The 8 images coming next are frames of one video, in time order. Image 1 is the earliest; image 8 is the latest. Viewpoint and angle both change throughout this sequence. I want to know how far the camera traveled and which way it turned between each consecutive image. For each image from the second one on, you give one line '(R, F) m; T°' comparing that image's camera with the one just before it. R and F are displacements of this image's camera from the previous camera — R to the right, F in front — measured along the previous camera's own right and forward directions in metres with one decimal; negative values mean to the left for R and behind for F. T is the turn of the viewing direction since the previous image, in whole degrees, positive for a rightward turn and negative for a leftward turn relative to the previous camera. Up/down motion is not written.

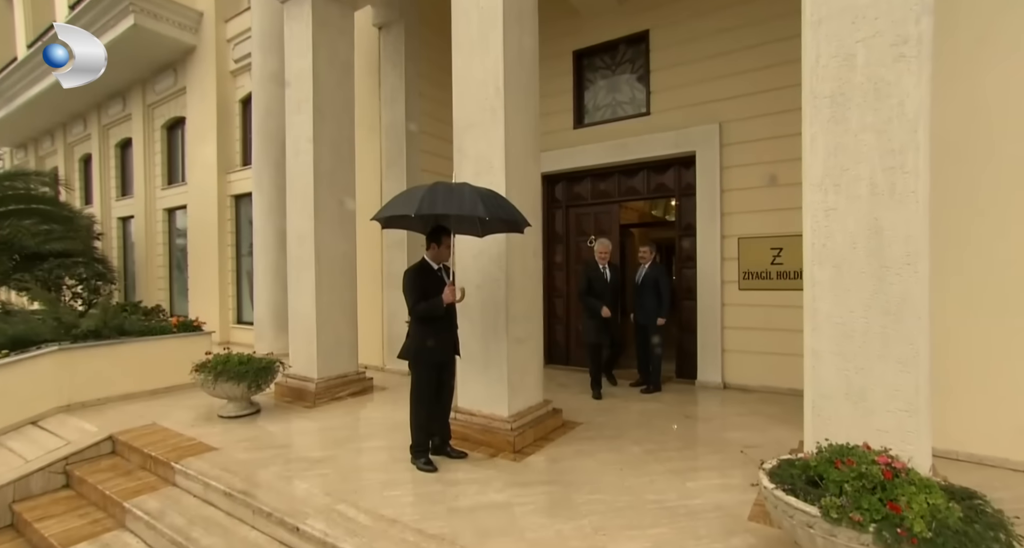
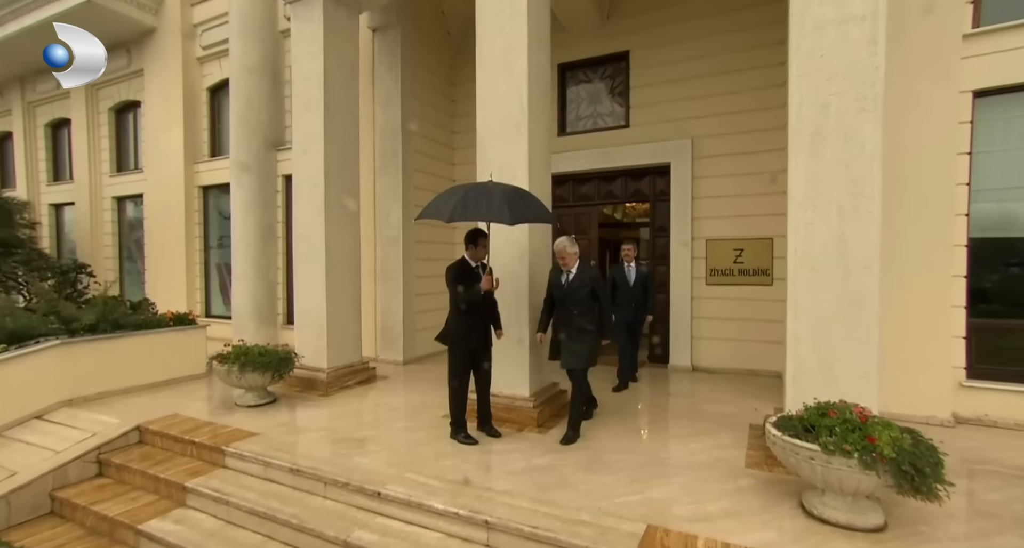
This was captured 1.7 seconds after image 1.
(-0.8, -0.5) m; +8°
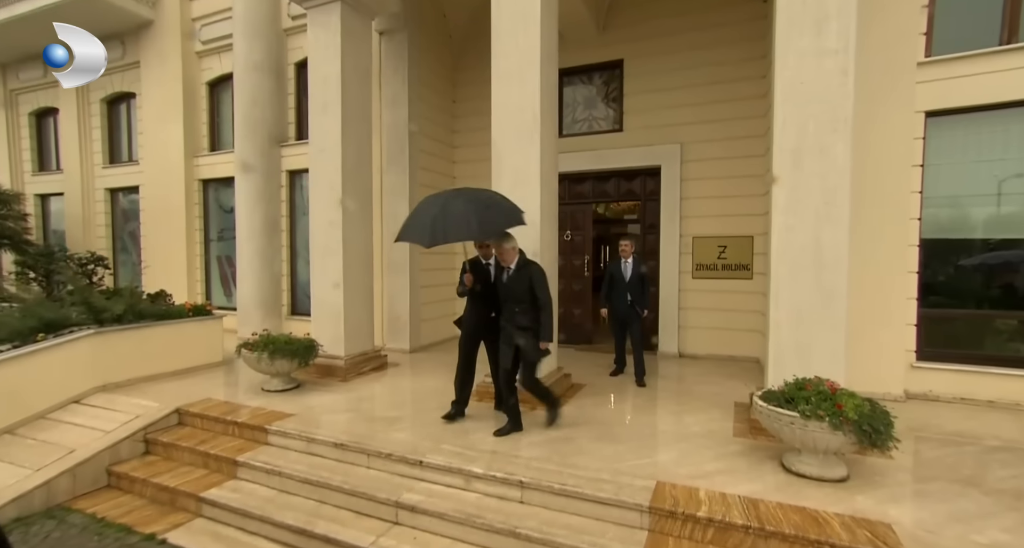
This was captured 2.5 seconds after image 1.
(-0.4, -0.5) m; +3°
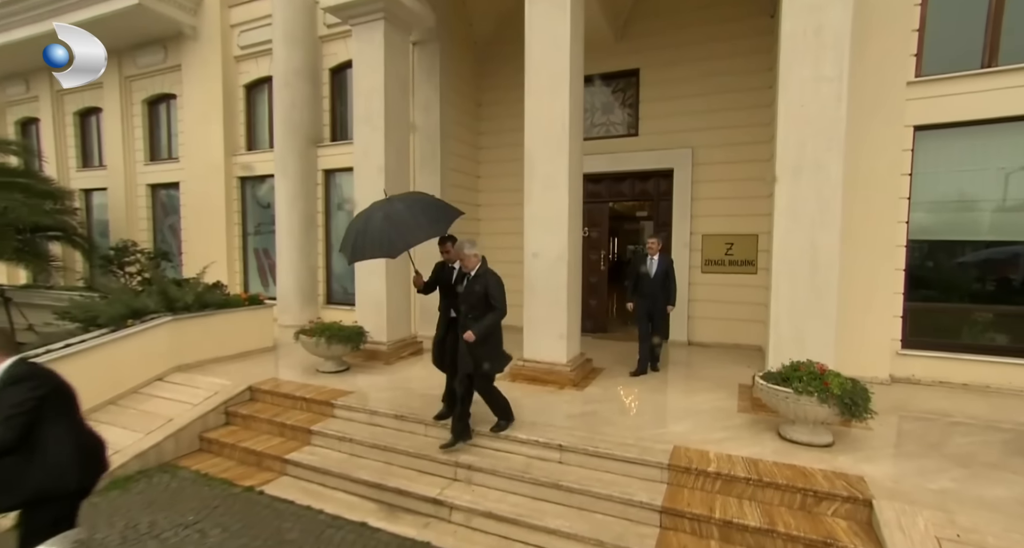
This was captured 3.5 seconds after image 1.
(-0.3, -0.6) m; -1°
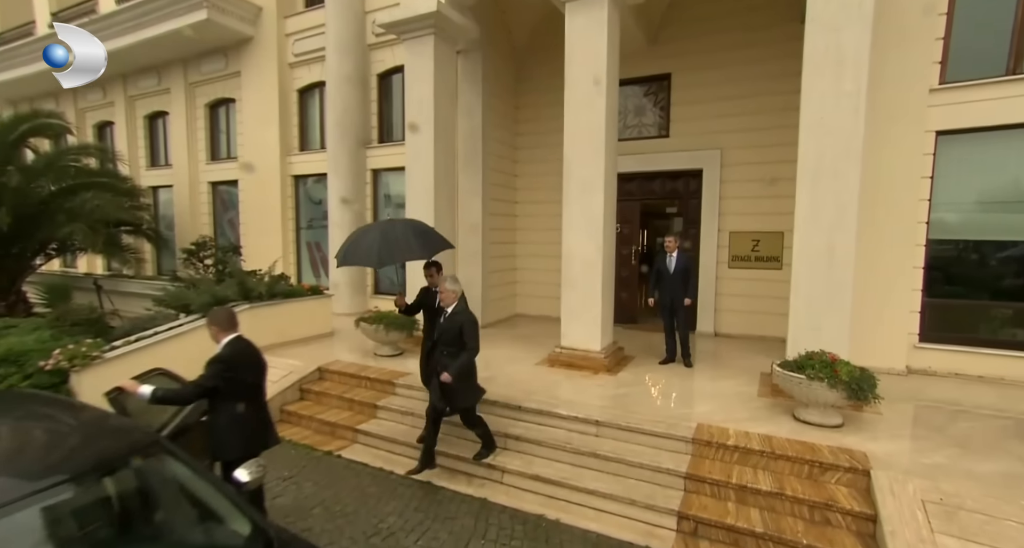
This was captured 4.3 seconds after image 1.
(-0.2, -0.6) m; -3°
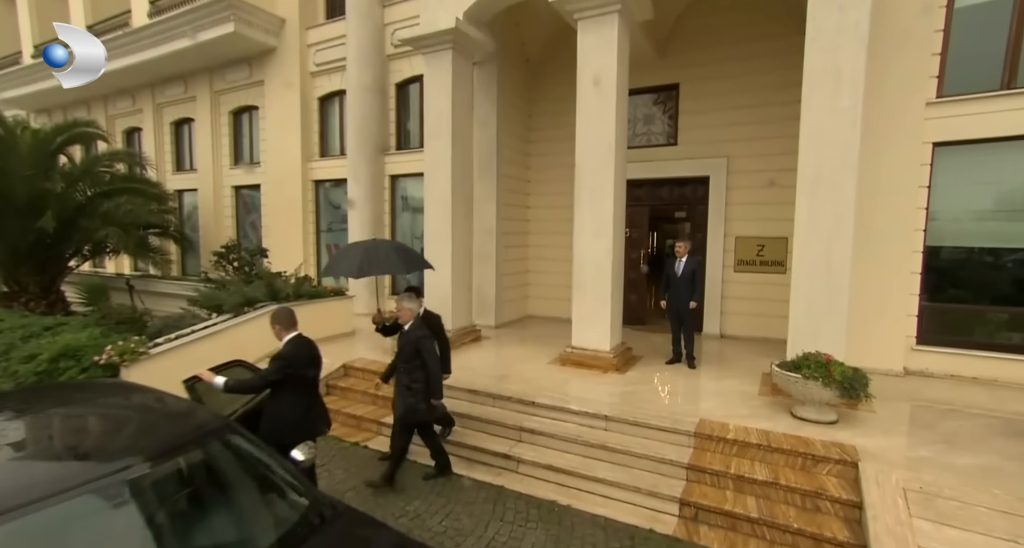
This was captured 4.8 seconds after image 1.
(-0.1, -0.3) m; -1°
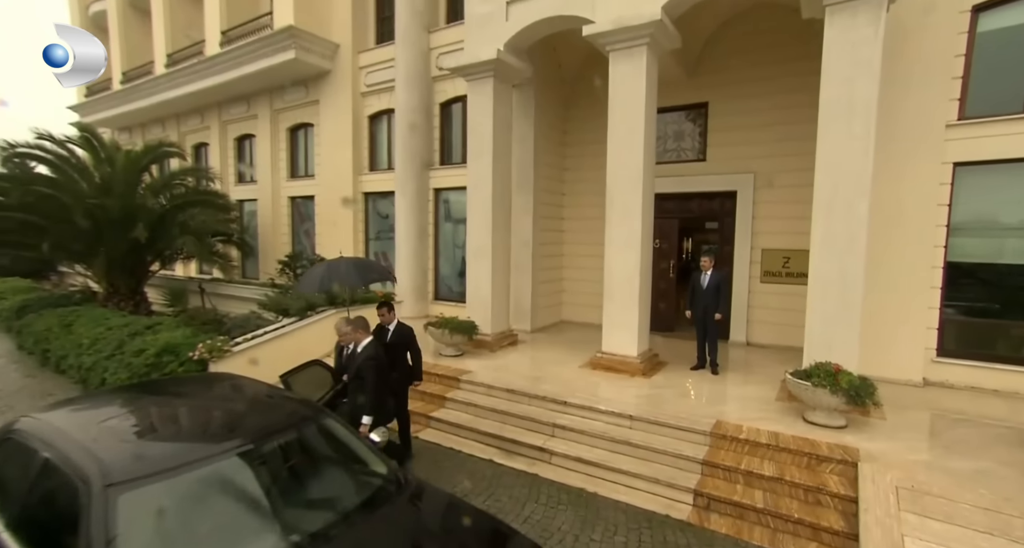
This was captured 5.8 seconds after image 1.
(0.0, -0.6) m; -4°
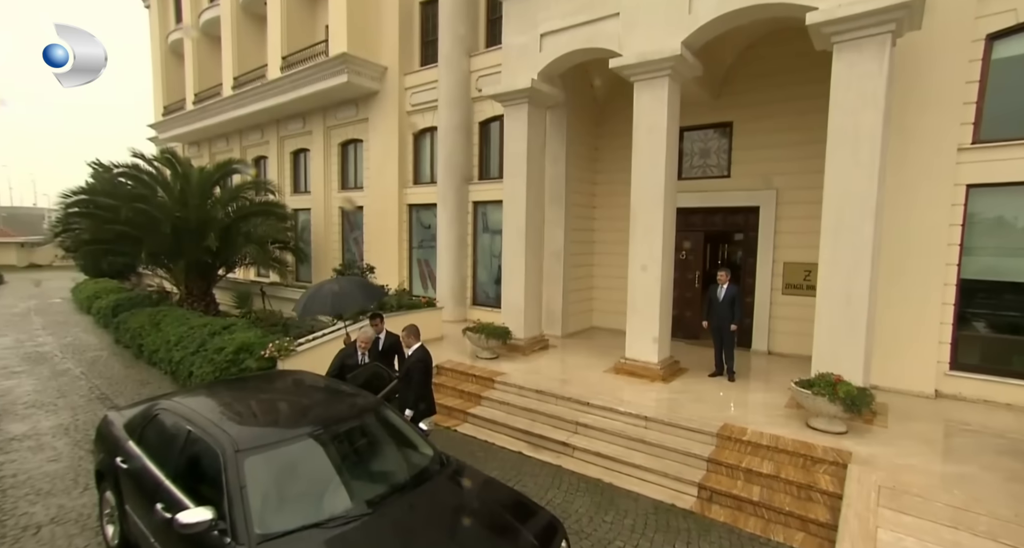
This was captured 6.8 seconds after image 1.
(+0.1, -0.7) m; -4°
